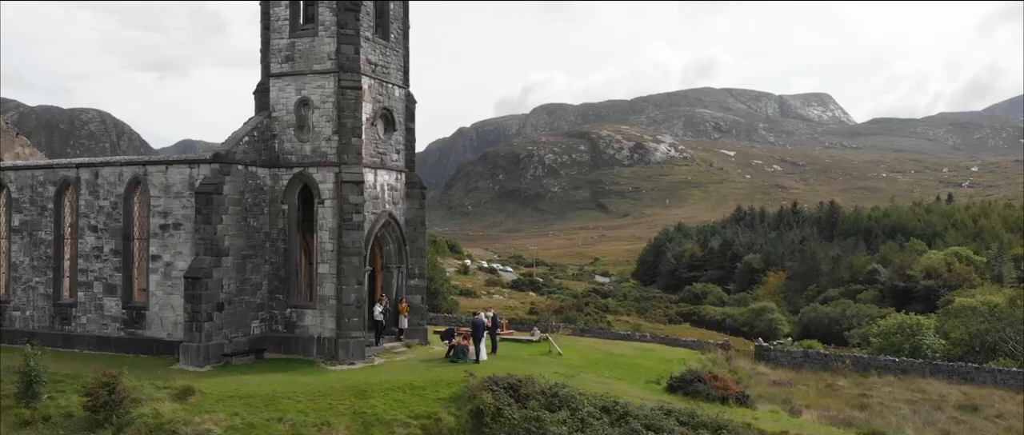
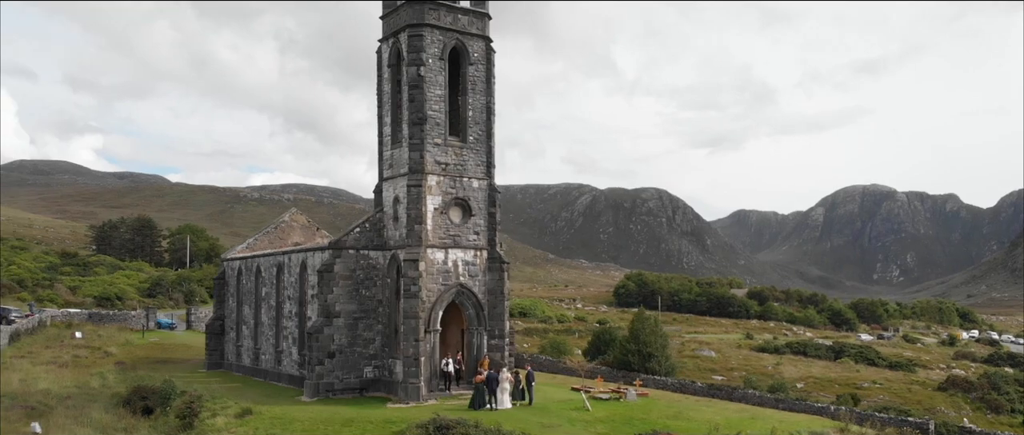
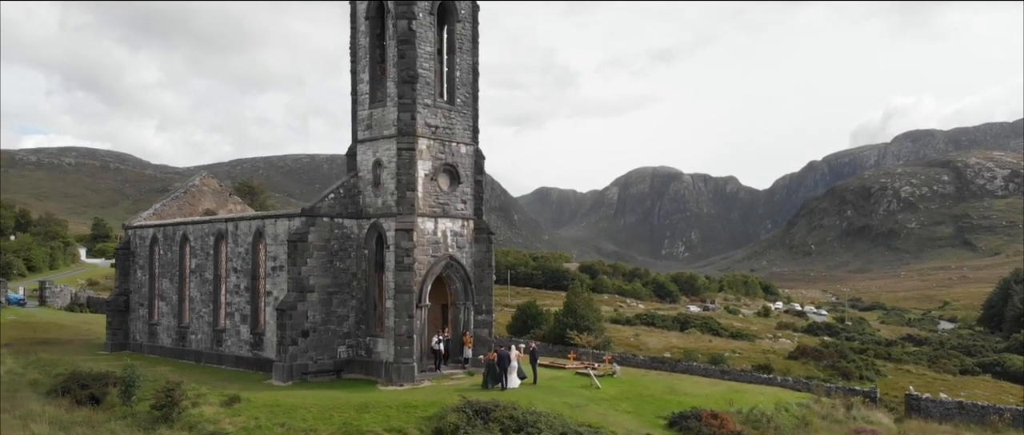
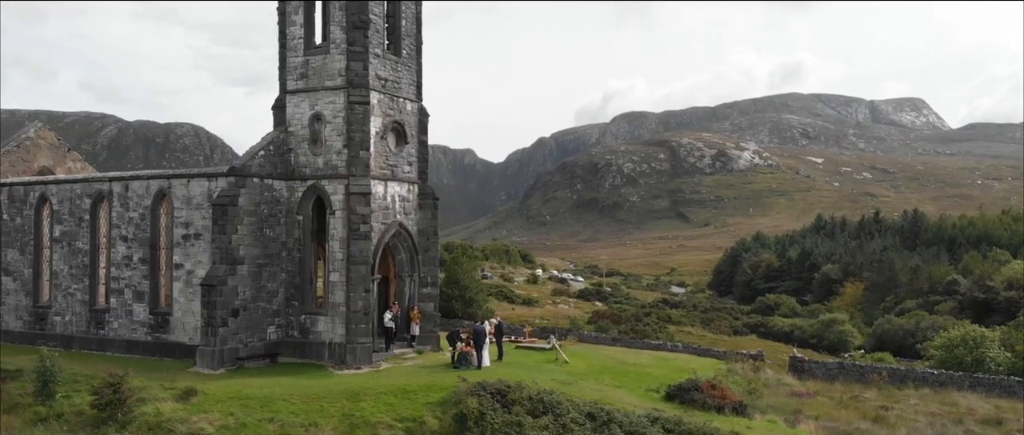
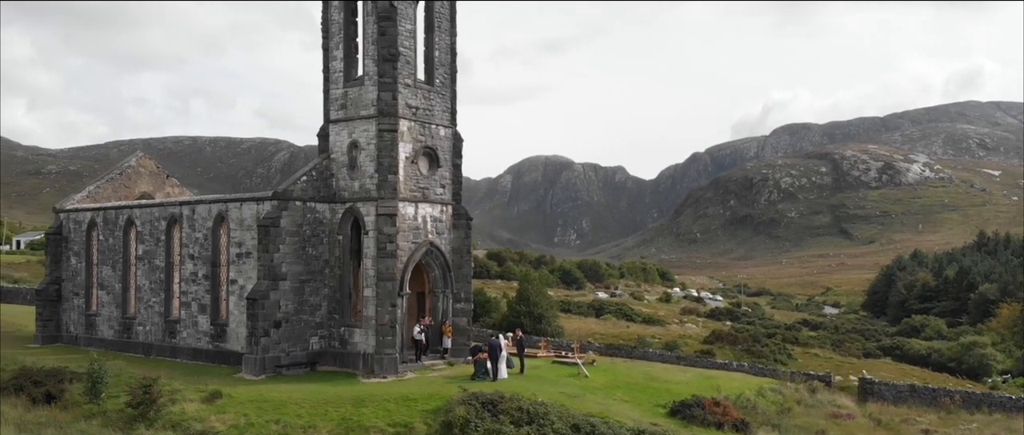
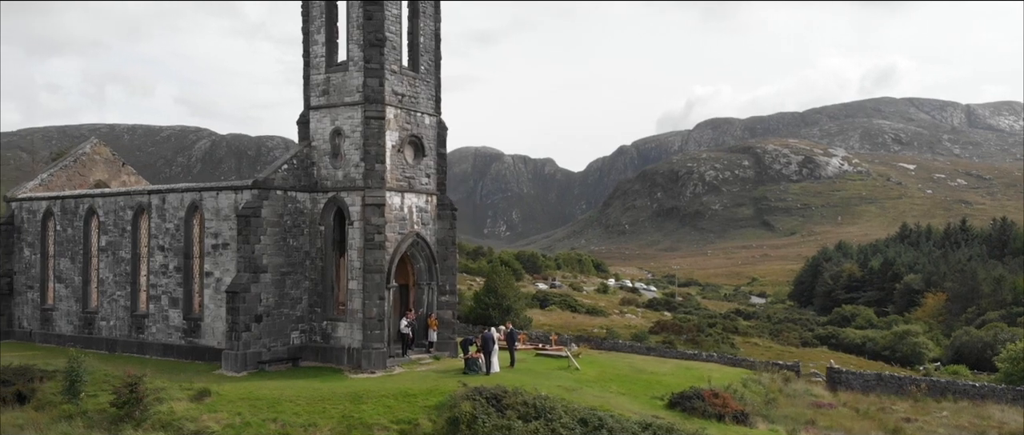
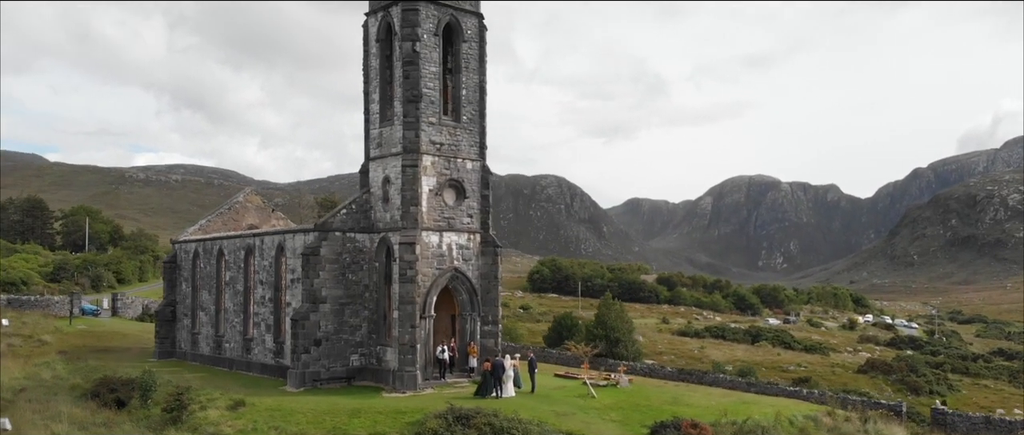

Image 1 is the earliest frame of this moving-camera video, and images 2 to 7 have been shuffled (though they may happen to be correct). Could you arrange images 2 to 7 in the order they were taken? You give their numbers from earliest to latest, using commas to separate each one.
4, 6, 5, 3, 7, 2
